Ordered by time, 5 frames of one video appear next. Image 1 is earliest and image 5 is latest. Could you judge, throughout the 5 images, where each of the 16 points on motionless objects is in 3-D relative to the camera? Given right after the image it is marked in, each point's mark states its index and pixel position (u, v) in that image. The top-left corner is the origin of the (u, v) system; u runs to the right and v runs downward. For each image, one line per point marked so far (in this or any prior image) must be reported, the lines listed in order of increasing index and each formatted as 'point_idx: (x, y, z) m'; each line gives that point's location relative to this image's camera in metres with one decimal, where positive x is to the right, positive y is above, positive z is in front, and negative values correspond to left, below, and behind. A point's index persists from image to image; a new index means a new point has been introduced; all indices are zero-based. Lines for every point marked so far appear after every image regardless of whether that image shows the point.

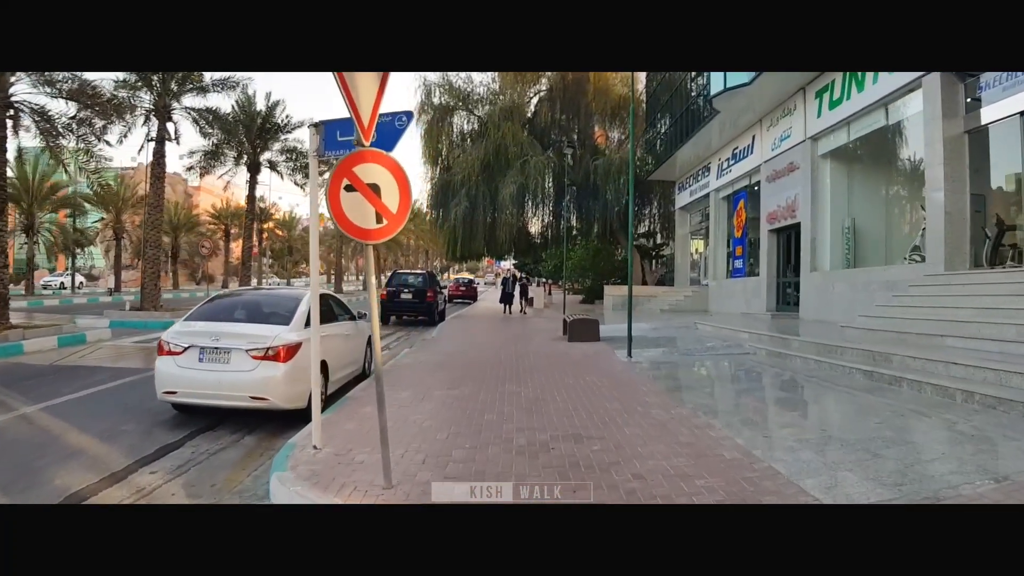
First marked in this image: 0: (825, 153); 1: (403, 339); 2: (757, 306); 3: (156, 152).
0: (+7.7, +3.3, +15.6) m
1: (-2.6, -1.2, +14.6) m
2: (+7.1, -0.5, +18.3) m
3: (-11.1, +4.2, +19.8) m
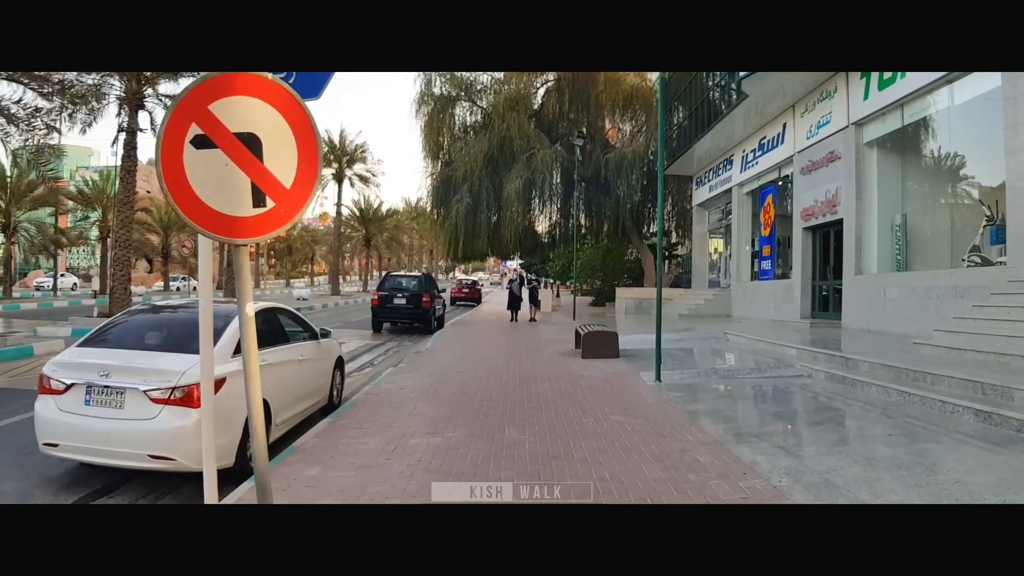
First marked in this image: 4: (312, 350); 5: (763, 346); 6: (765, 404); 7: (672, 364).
0: (+7.8, +3.2, +13.7) m
1: (-2.5, -1.3, +12.8) m
2: (+7.2, -0.6, +16.5) m
3: (-11.0, +4.1, +18.1) m
4: (-2.2, -0.7, +6.8) m
5: (+4.5, -1.1, +12.2) m
6: (+2.8, -1.3, +6.9) m
7: (+2.6, -1.2, +10.7) m
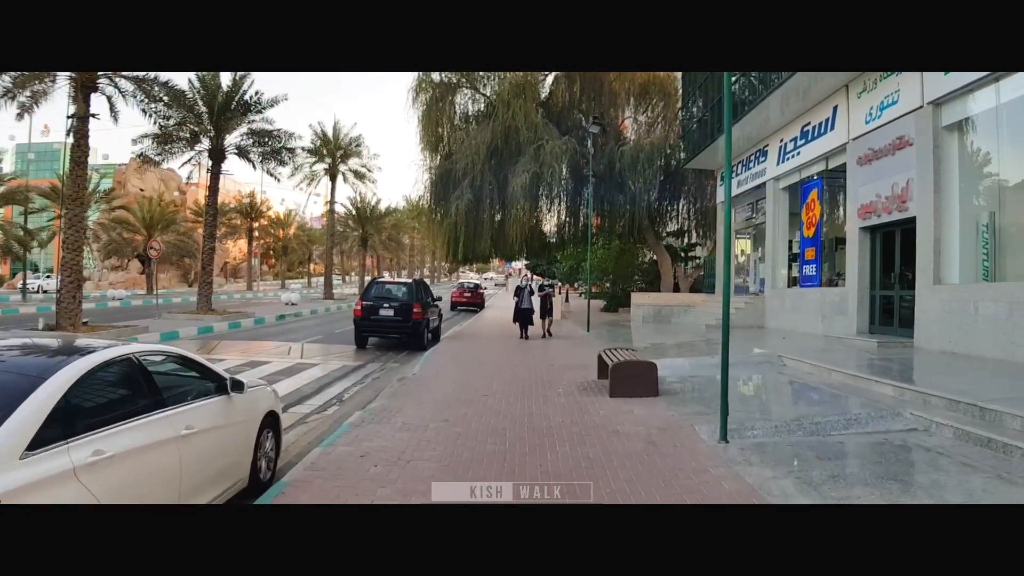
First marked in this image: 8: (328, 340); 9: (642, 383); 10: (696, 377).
0: (+7.9, +2.9, +11.3) m
1: (-2.4, -1.5, +10.5) m
2: (+7.3, -0.9, +14.1) m
3: (-10.9, +3.9, +15.9) m
4: (-2.1, -0.9, +4.5) m
5: (+4.6, -1.3, +9.8) m
6: (+2.8, -1.5, +4.6) m
7: (+2.7, -1.4, +8.4) m
8: (-4.5, -1.3, +15.6) m
9: (+1.6, -1.1, +7.6) m
10: (+3.0, -1.4, +9.9) m
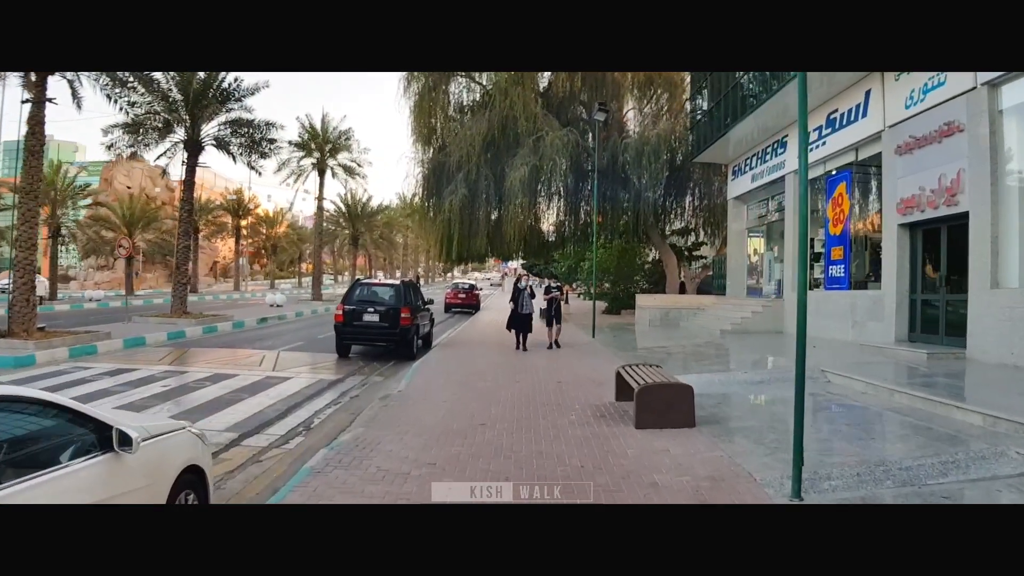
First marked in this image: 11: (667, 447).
0: (+7.9, +2.9, +10.0) m
1: (-2.4, -1.5, +9.1) m
2: (+7.3, -0.9, +12.8) m
3: (-10.9, +3.9, +14.4) m
4: (-2.1, -1.0, +3.1) m
5: (+4.6, -1.3, +8.5) m
6: (+2.9, -1.6, +3.2) m
7: (+2.7, -1.4, +7.0) m
8: (-4.6, -1.3, +14.2) m
9: (+1.6, -1.2, +6.2) m
10: (+3.0, -1.5, +8.5) m
11: (+1.4, -1.4, +5.7) m
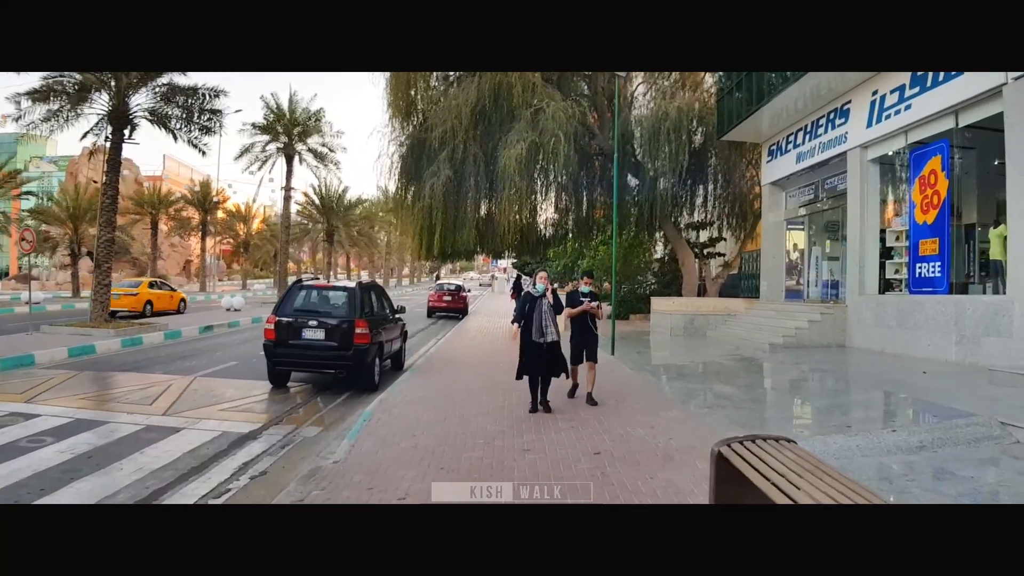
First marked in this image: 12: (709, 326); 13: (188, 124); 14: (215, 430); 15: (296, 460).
0: (+7.9, +2.8, +6.8) m
1: (-2.3, -1.6, +5.7) m
2: (+7.3, -1.0, +9.5) m
3: (-10.9, +3.8, +10.9) m
4: (-1.9, -1.0, -0.3) m
5: (+4.7, -1.4, +5.2) m
6: (+3.0, -1.7, -0.1) m
7: (+2.8, -1.5, +3.7) m
8: (-4.6, -1.4, +10.7) m
9: (+1.7, -1.3, +2.8) m
10: (+3.1, -1.5, +5.2) m
11: (+1.5, -1.5, +2.3) m
12: (+5.3, -1.0, +17.2) m
13: (-9.1, +4.6, +17.7) m
14: (-3.2, -1.6, +6.7) m
15: (-2.0, -1.6, +6.0) m
